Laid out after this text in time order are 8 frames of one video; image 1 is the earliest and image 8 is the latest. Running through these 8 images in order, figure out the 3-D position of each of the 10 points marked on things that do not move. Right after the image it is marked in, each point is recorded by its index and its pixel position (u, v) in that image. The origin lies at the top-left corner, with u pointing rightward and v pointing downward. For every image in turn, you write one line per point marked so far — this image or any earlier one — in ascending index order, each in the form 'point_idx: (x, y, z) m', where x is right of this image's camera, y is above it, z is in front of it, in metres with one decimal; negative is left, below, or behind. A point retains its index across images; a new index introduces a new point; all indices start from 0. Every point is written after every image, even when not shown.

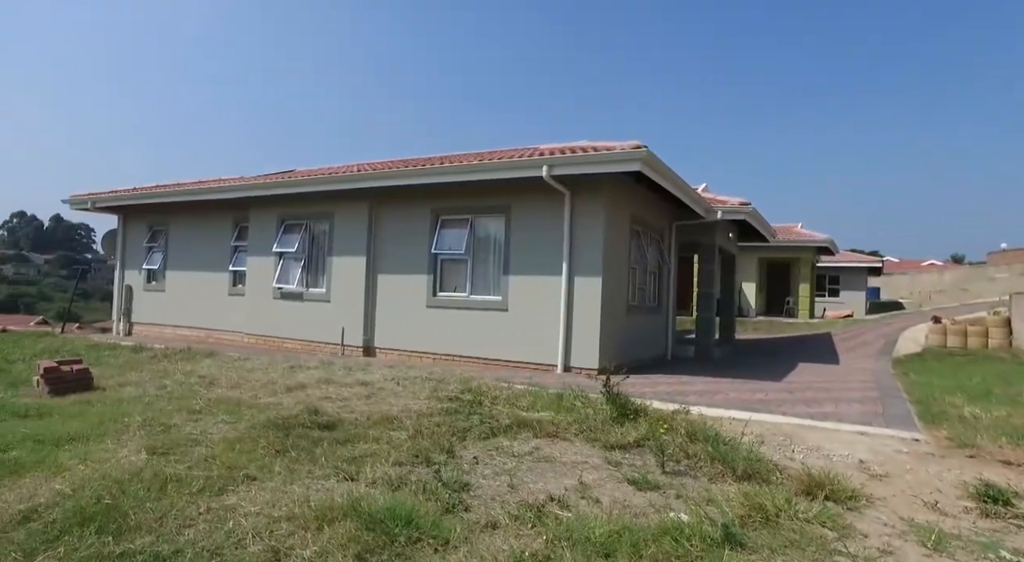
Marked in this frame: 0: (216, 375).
0: (-3.3, -1.1, +6.9) m
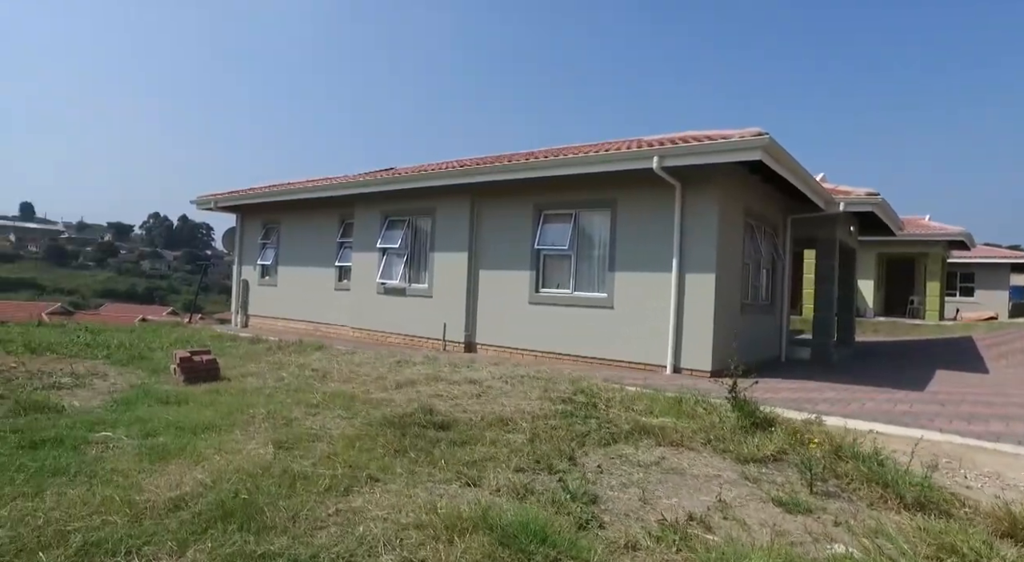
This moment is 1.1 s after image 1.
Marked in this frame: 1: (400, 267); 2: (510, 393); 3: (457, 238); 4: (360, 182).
0: (-2.1, -1.0, +7.1) m
1: (-2.0, +0.2, +10.8) m
2: (0.0, -1.0, +5.6) m
3: (-0.9, +0.7, +10.0) m
4: (-2.6, +1.7, +10.7) m
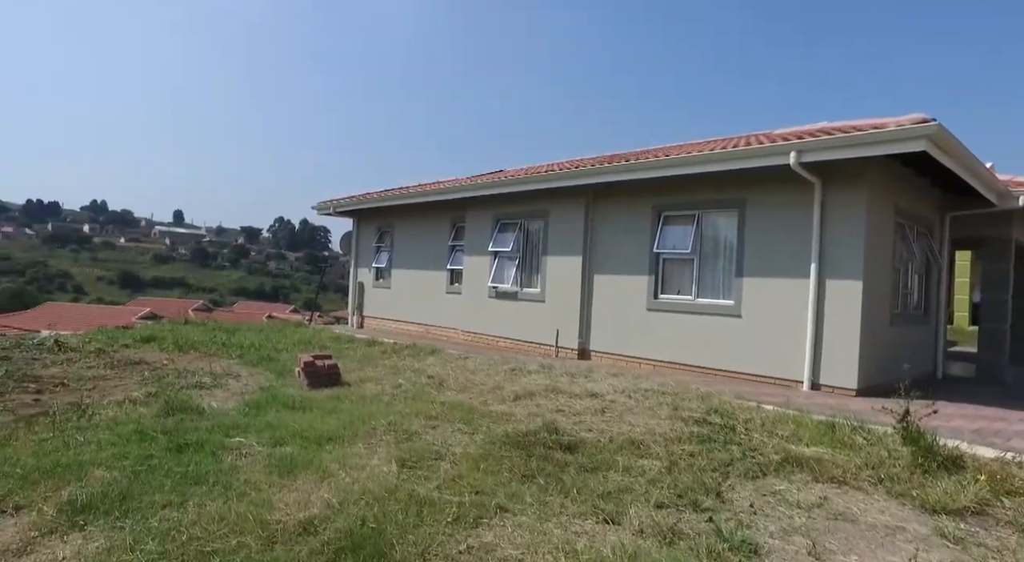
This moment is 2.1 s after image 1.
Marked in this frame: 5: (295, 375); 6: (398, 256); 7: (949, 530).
0: (-0.8, -1.1, +7.0) m
1: (0.0, +0.2, +10.7) m
2: (+1.1, -1.1, +5.2) m
3: (+0.9, +0.6, +9.7) m
4: (-0.7, +1.7, +10.6) m
5: (-2.4, -1.0, +6.7) m
6: (-2.6, +0.6, +13.7) m
7: (+2.1, -1.2, +3.0) m
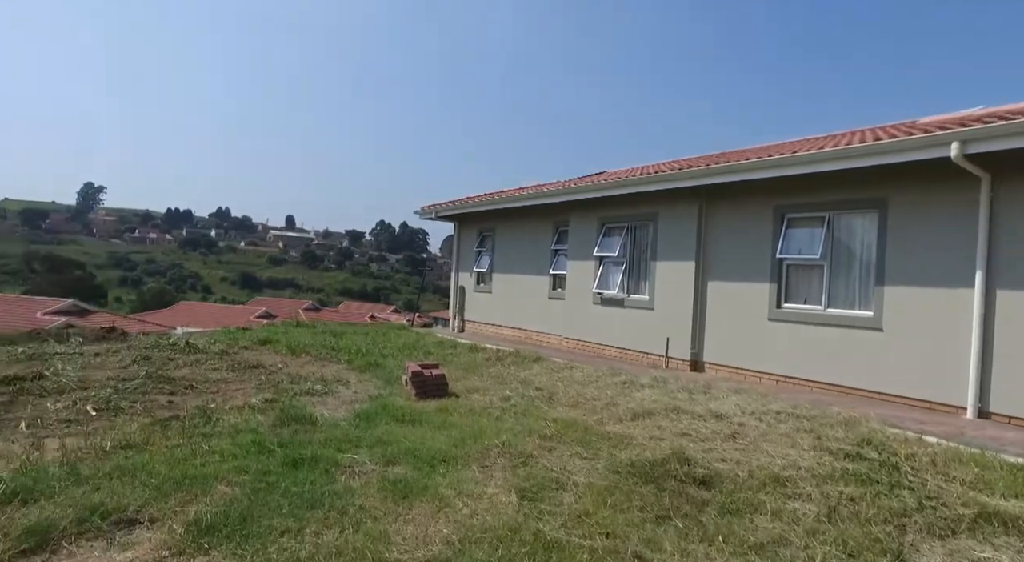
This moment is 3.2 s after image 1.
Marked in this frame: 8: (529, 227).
0: (+0.4, -1.2, +6.7) m
1: (+1.7, +0.1, +10.2) m
2: (+2.0, -1.2, +4.7) m
3: (+2.5, +0.5, +9.1) m
4: (+1.1, +1.6, +10.3) m
5: (-1.2, -1.1, +6.6) m
6: (-0.3, +0.5, +13.6) m
7: (+2.7, -1.3, +2.3) m
8: (+0.3, +1.1, +12.6) m
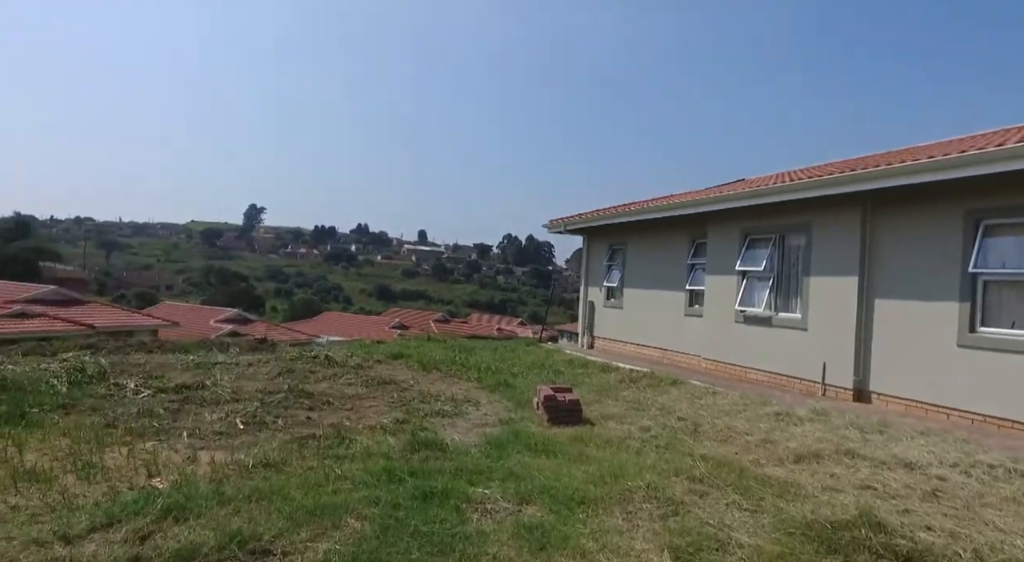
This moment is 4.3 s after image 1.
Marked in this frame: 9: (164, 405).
0: (+1.8, -1.4, +6.1) m
1: (+3.8, -0.2, +9.3) m
2: (+2.9, -1.3, +3.8) m
3: (+4.3, +0.3, +8.0) m
4: (+3.2, +1.3, +9.5) m
5: (+0.2, -1.3, +6.3) m
6: (+2.5, +0.1, +13.0) m
7: (+3.2, -1.4, +1.3) m
8: (+2.9, +0.8, +11.9) m
9: (-3.3, -1.2, +5.7) m
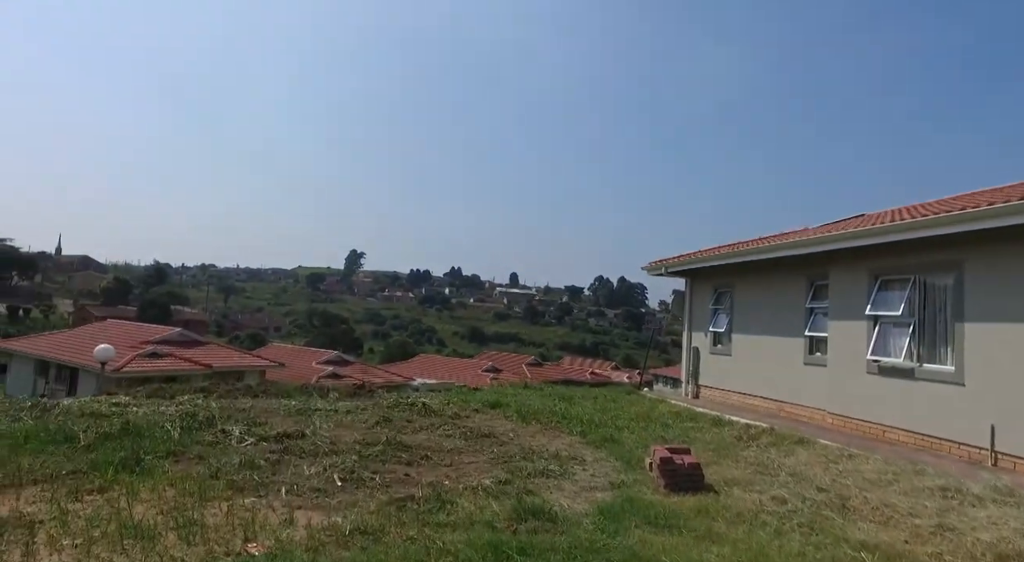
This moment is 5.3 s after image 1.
0: (+2.8, -1.8, +5.2) m
1: (+5.2, -0.8, +8.2) m
2: (+3.6, -1.6, +2.8) m
3: (+5.6, -0.2, +6.9) m
4: (+4.6, +0.7, +8.6) m
5: (+1.3, -1.7, +5.7) m
6: (+4.4, -0.7, +12.0) m
7: (+3.4, -1.5, +0.3) m
8: (+4.7, 0.0, +11.0) m
9: (-2.3, -1.6, +5.6) m
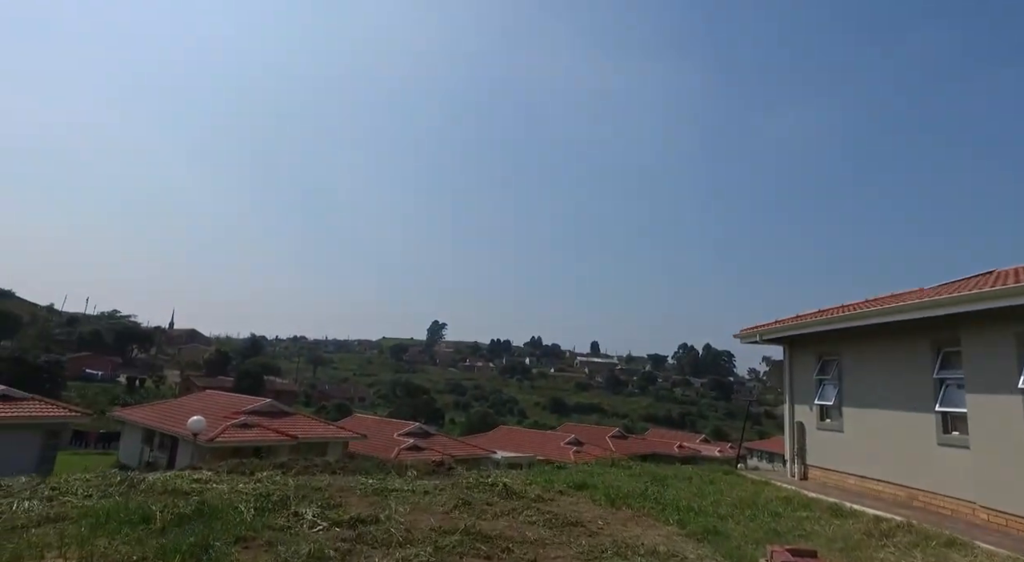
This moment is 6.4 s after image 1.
0: (+3.5, -2.3, +4.2) m
1: (+6.2, -1.5, +6.9) m
2: (+3.9, -1.8, +1.7) m
3: (+6.4, -0.8, +5.6) m
4: (+5.7, -0.2, +7.5) m
5: (+2.0, -2.3, +4.9) m
6: (+6.0, -1.9, +10.8) m
7: (+3.5, -1.4, -0.7) m
8: (+6.1, -1.1, +9.8) m
9: (-1.5, -2.3, +5.2) m
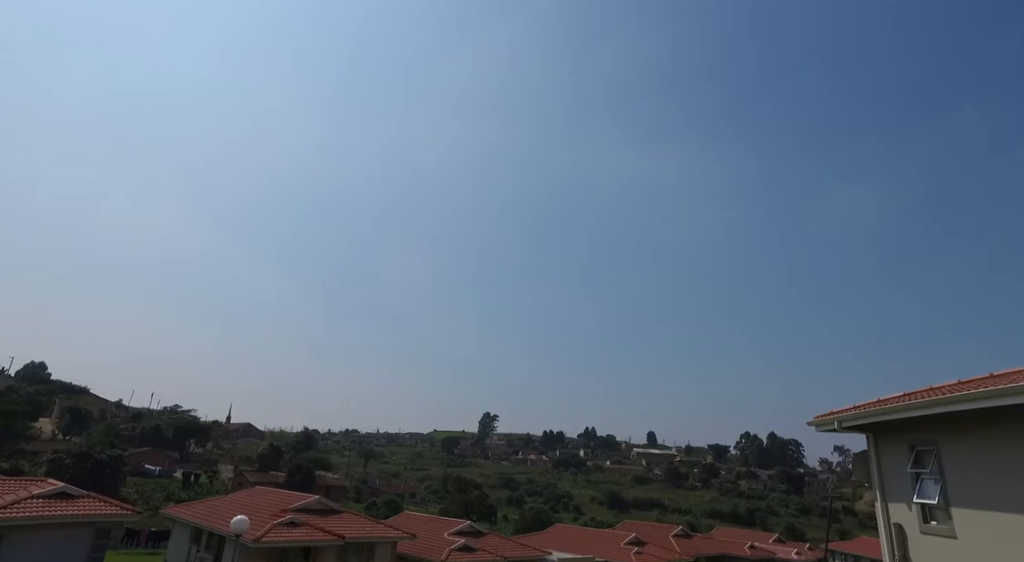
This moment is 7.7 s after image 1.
0: (+3.9, -2.6, +3.0) m
1: (+6.8, -2.2, +5.6) m
2: (+4.1, -1.8, +0.6) m
3: (+6.9, -1.3, +4.4) m
4: (+6.3, -1.0, +6.5) m
5: (+2.4, -2.8, +3.8) m
6: (+6.9, -3.2, +9.4) m
7: (+3.4, -1.1, -1.7) m
8: (+6.9, -2.2, +8.6) m
9: (-1.0, -2.9, +4.5) m
